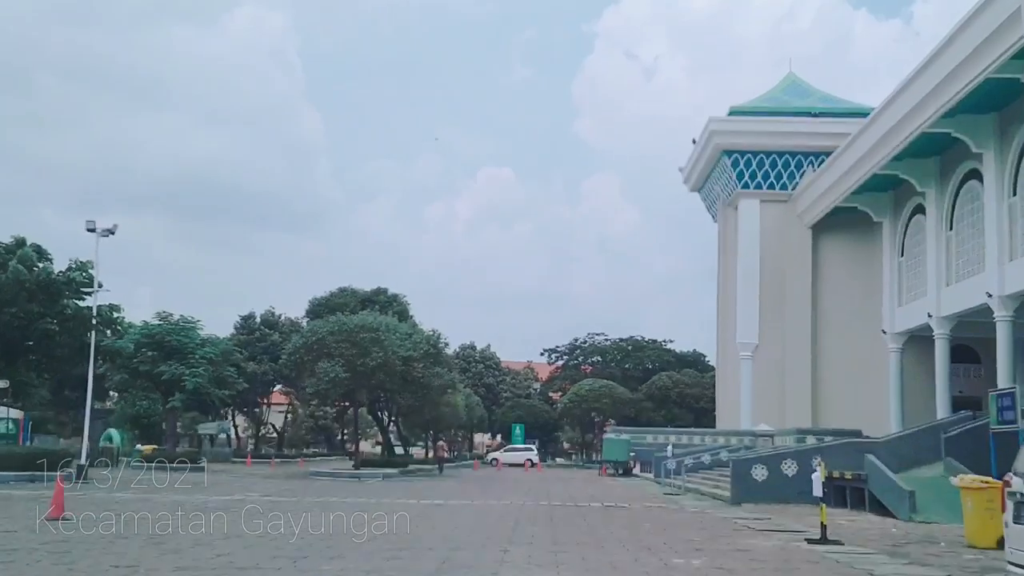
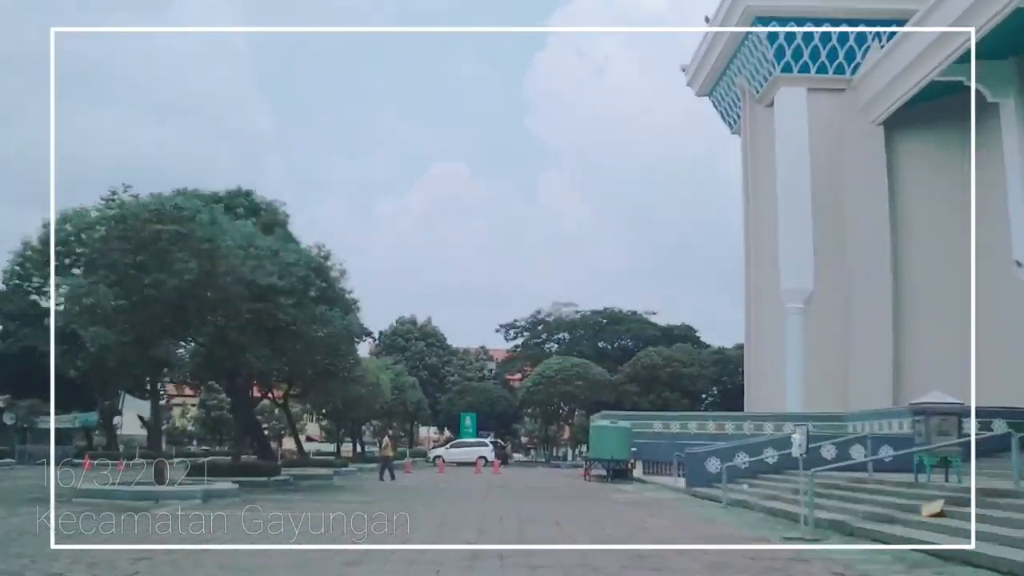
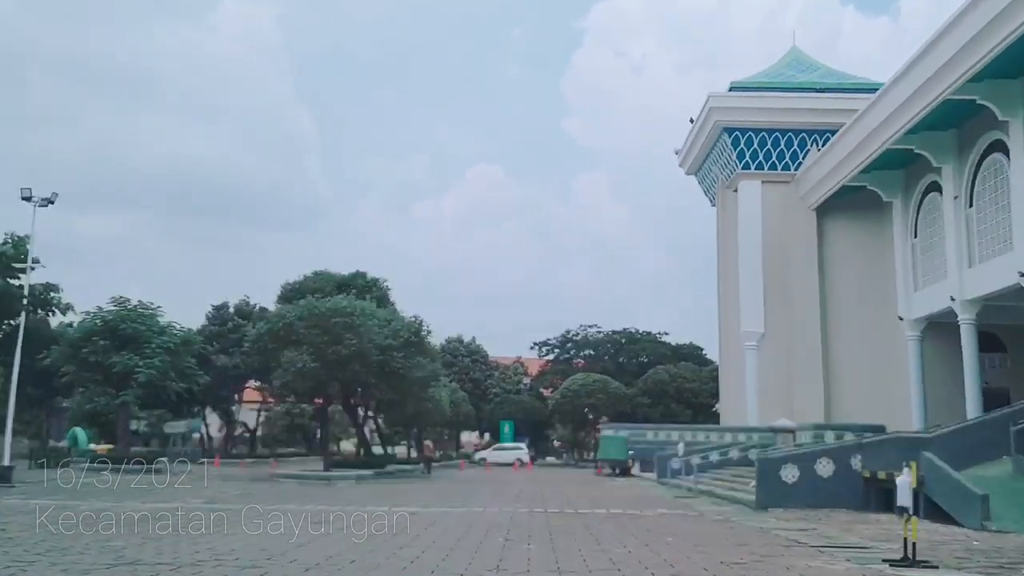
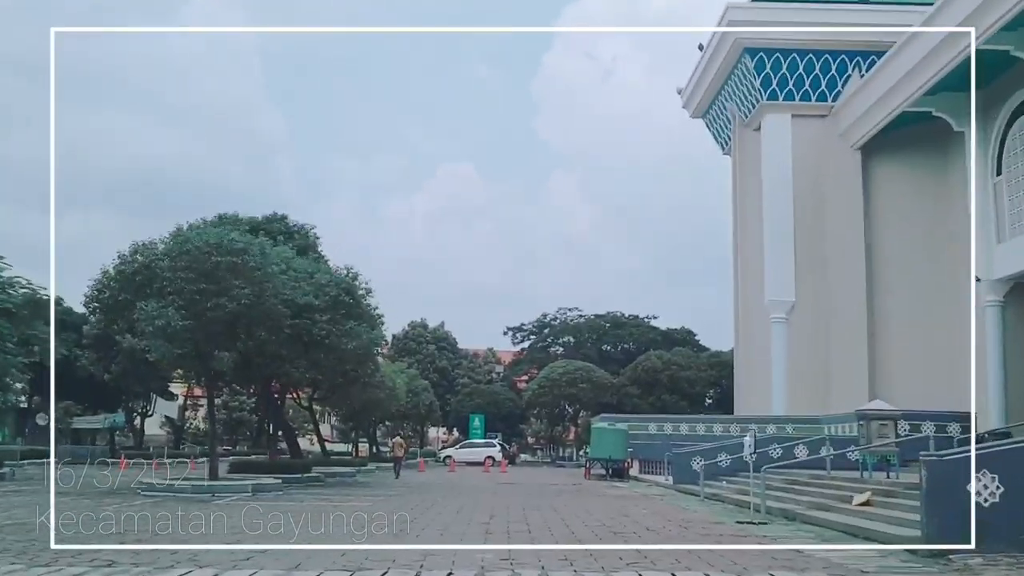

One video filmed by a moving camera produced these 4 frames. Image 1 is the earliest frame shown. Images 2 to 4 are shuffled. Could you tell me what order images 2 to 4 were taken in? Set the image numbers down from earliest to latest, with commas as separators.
3, 4, 2
